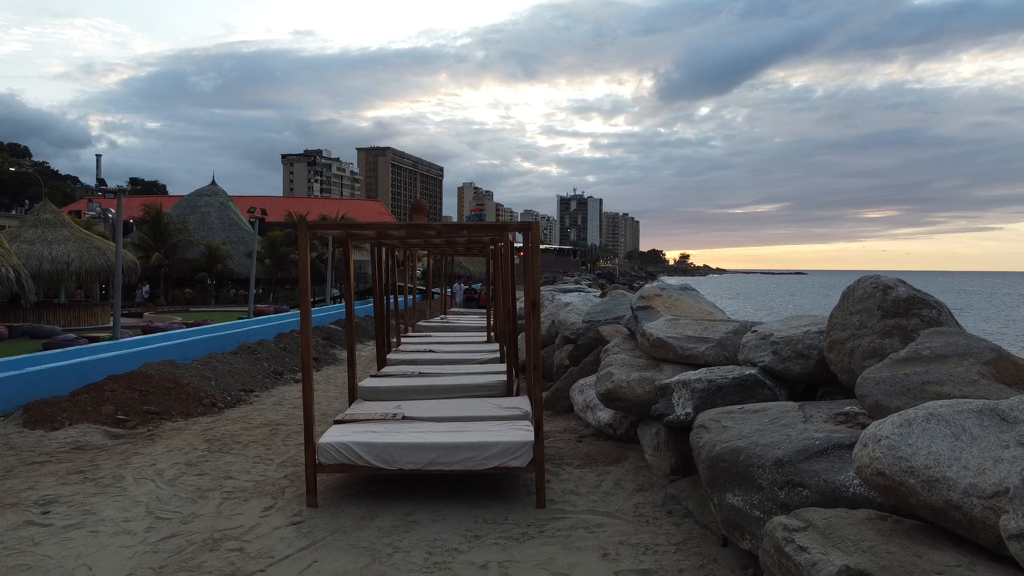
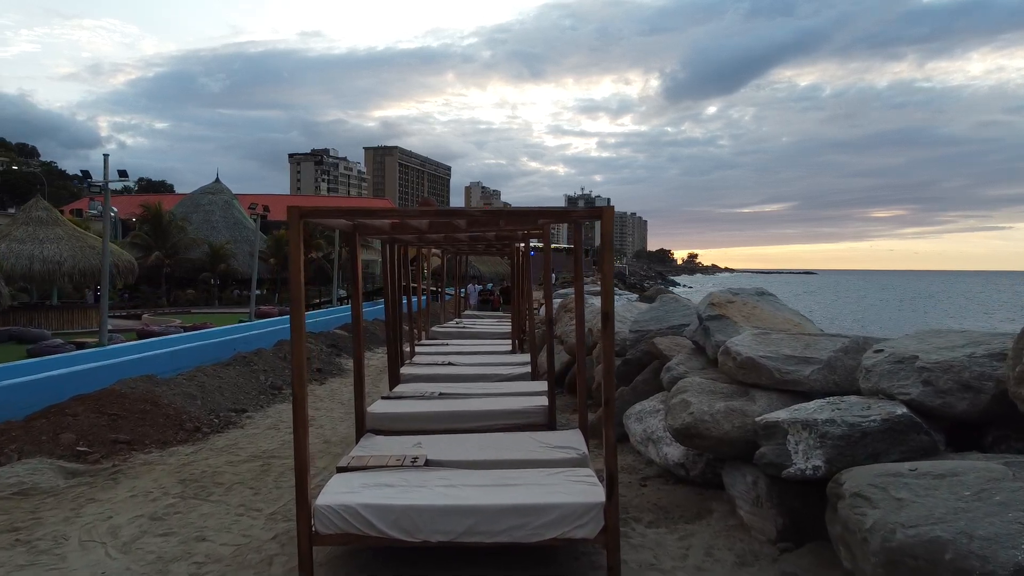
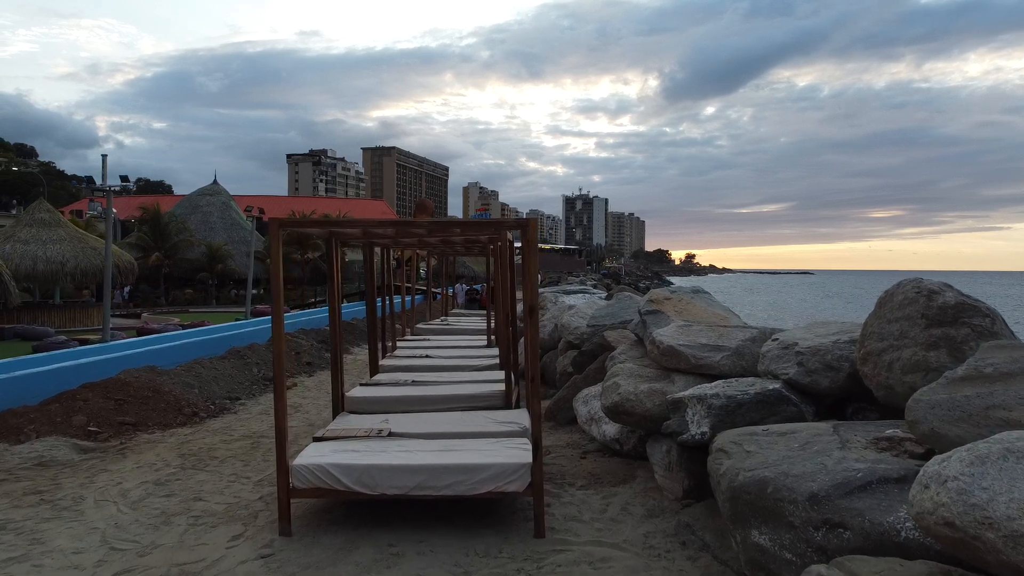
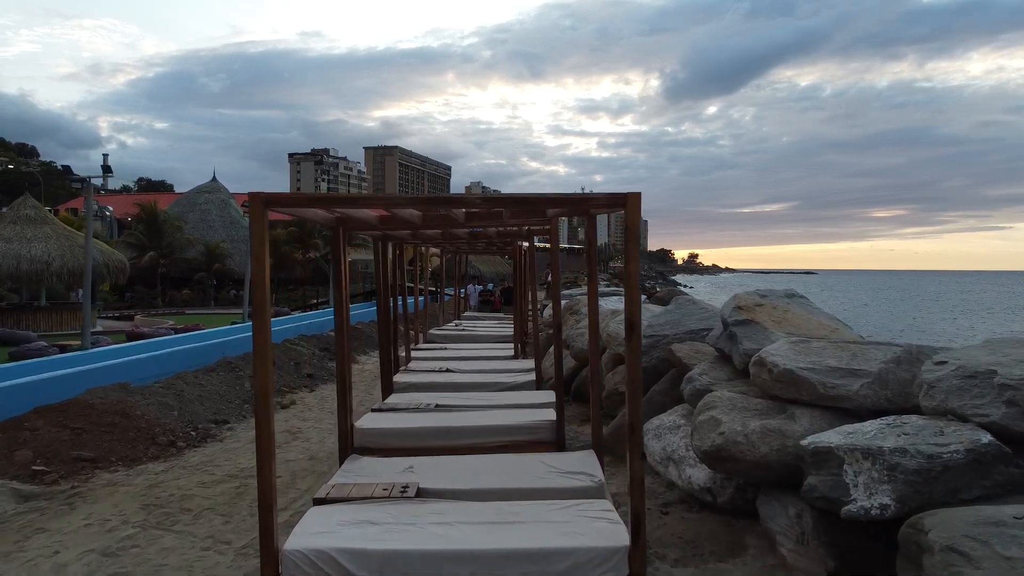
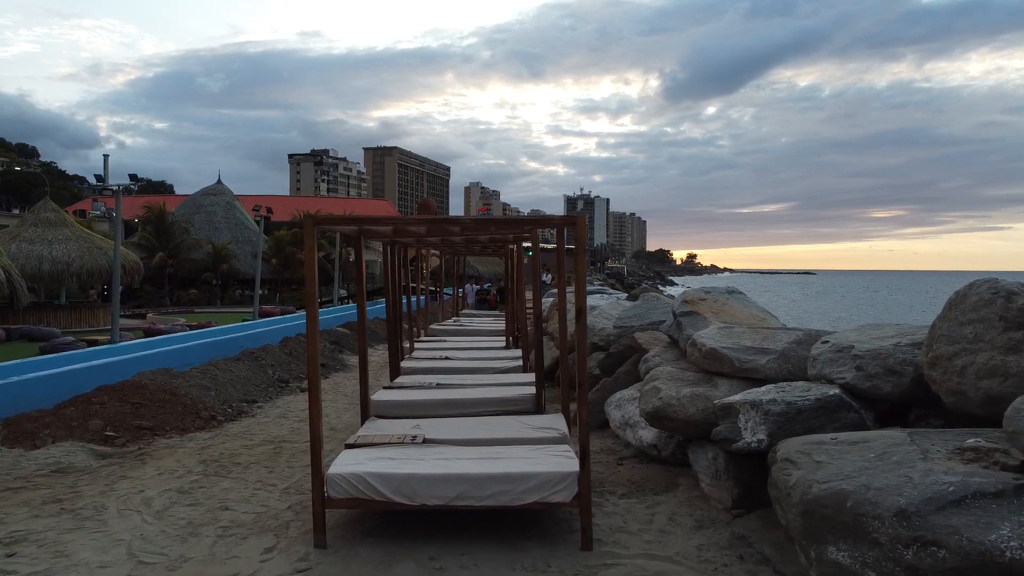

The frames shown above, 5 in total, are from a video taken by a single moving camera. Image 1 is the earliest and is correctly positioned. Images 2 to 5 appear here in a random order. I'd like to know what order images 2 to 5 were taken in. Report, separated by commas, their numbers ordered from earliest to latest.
3, 5, 2, 4
